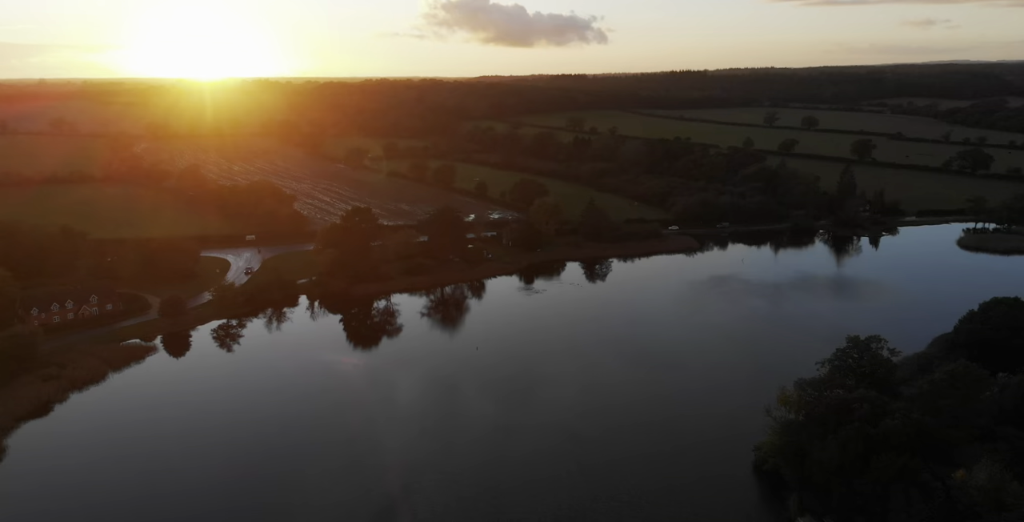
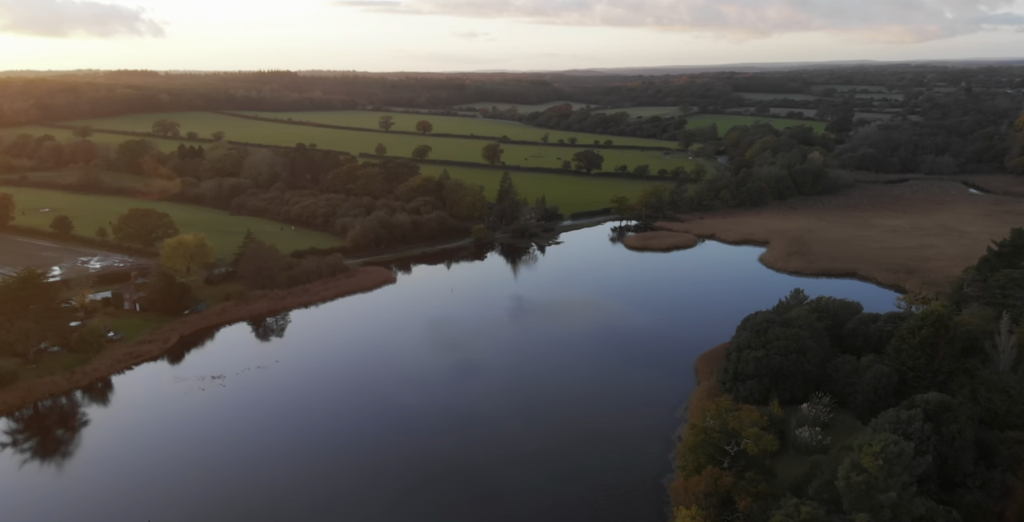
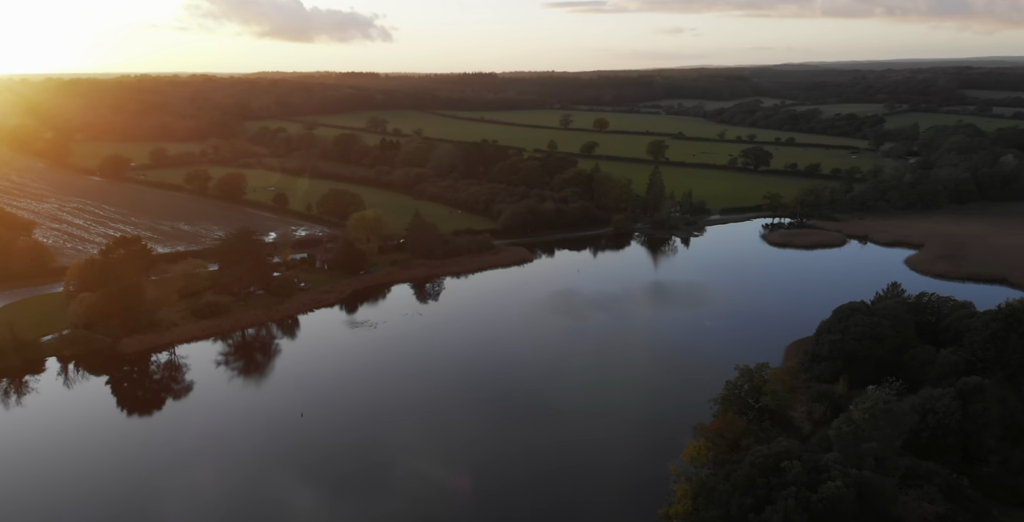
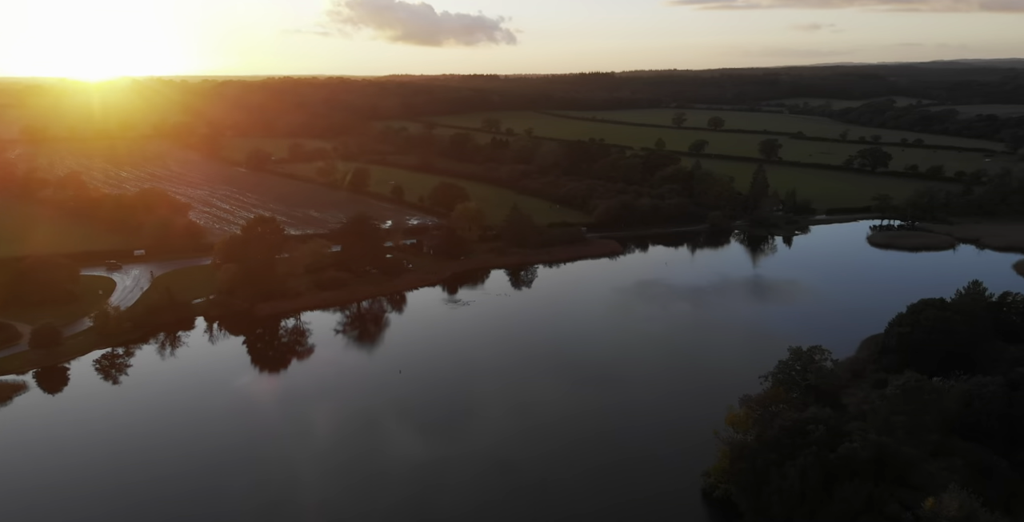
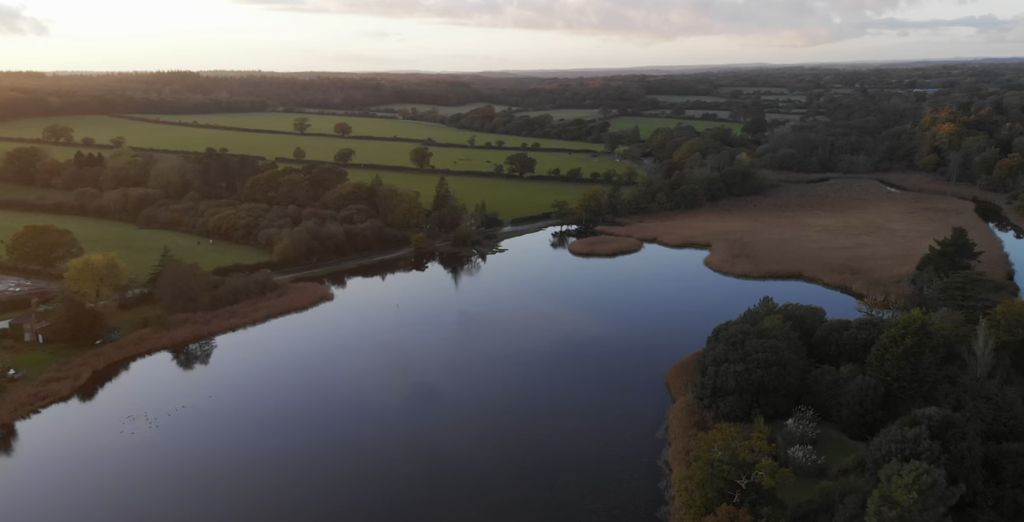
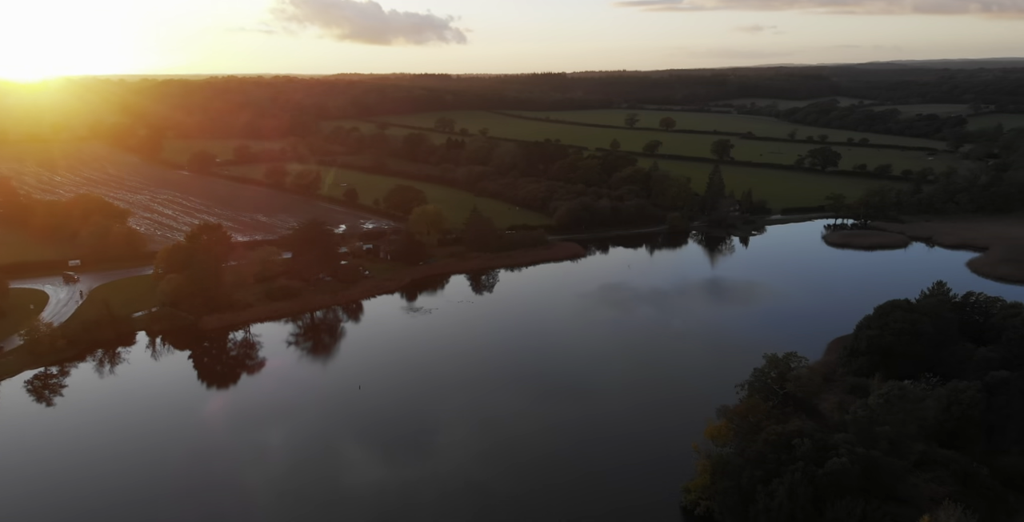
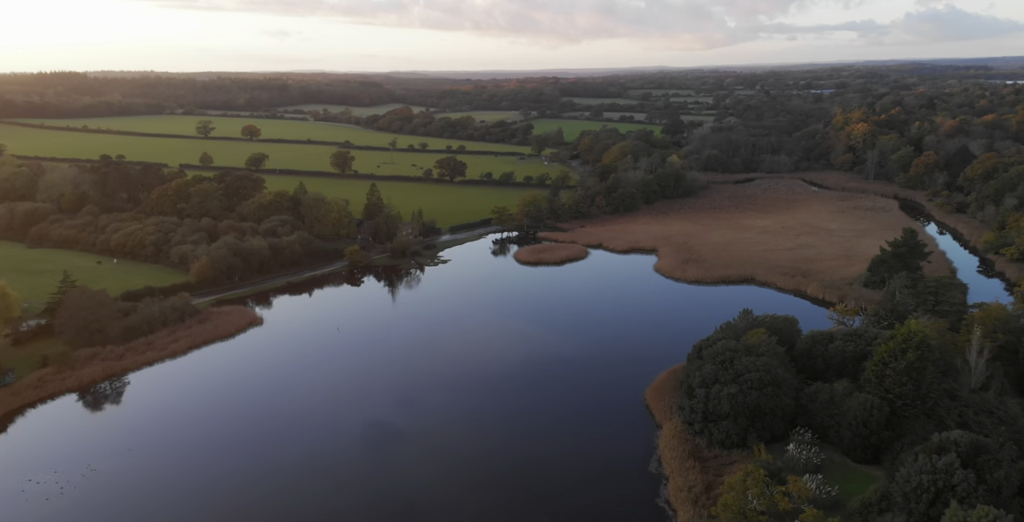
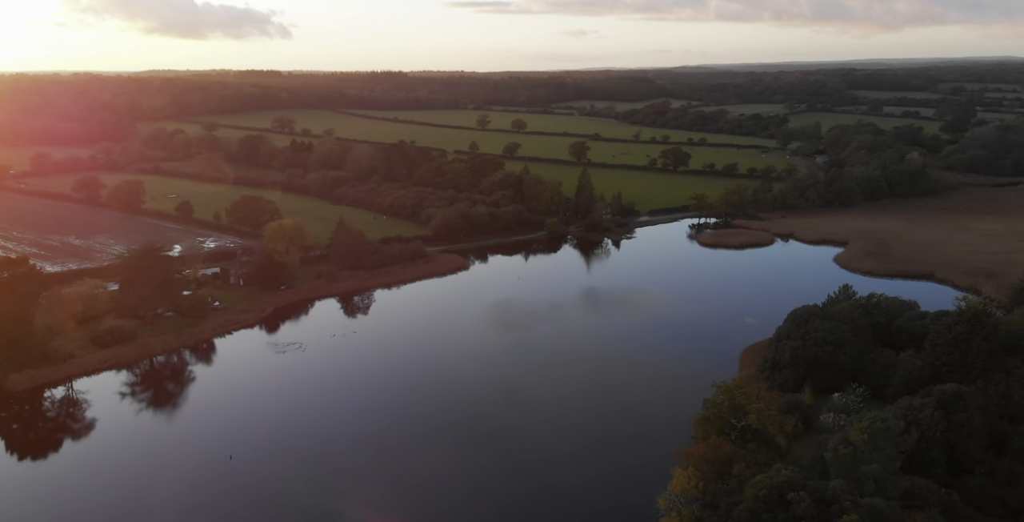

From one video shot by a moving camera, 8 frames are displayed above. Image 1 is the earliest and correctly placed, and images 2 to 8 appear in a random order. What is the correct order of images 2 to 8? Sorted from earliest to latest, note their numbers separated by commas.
4, 6, 3, 8, 2, 5, 7
